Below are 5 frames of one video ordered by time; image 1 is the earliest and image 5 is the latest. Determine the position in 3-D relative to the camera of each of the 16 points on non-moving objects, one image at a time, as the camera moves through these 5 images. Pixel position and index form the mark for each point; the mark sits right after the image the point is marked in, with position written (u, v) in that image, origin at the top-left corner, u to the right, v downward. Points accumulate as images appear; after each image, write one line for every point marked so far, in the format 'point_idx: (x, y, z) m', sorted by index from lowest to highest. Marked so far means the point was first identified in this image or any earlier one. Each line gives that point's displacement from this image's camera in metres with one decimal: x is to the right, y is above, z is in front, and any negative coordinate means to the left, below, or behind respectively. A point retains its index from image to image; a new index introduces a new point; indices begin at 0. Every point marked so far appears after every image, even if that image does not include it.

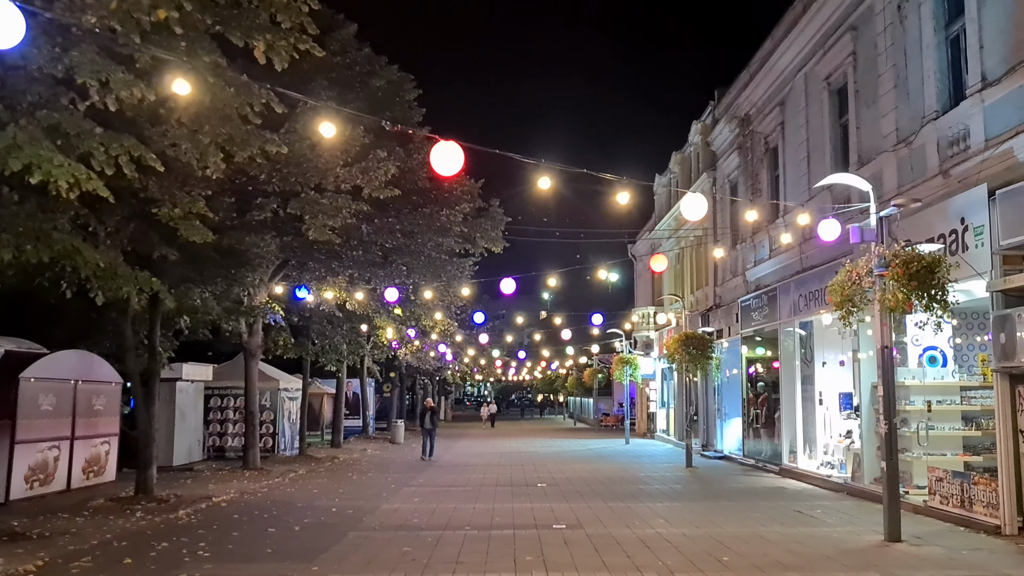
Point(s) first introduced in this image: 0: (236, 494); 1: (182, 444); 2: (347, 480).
0: (-4.2, -3.1, +14.4) m
1: (-6.9, -3.3, +19.8) m
2: (-3.1, -3.6, +17.6) m
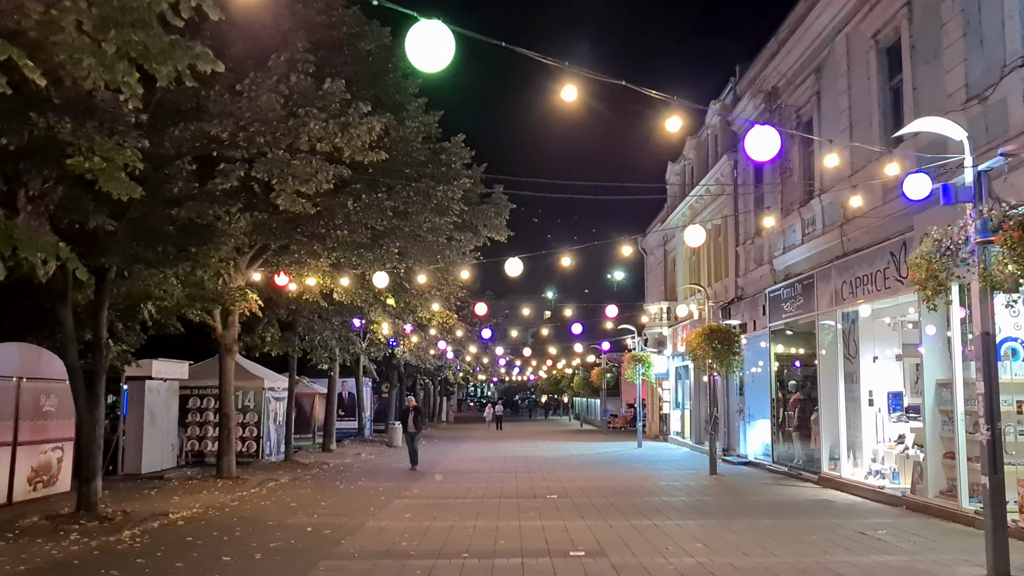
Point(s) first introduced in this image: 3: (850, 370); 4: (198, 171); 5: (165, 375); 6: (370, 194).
0: (-4.1, -2.9, +12.5) m
1: (-6.8, -3.1, +17.9) m
2: (-3.0, -3.4, +15.7) m
3: (+5.6, -1.4, +15.6) m
4: (-3.9, +1.5, +11.8) m
5: (-6.7, -1.7, +18.2) m
6: (-2.1, +1.4, +14.1) m
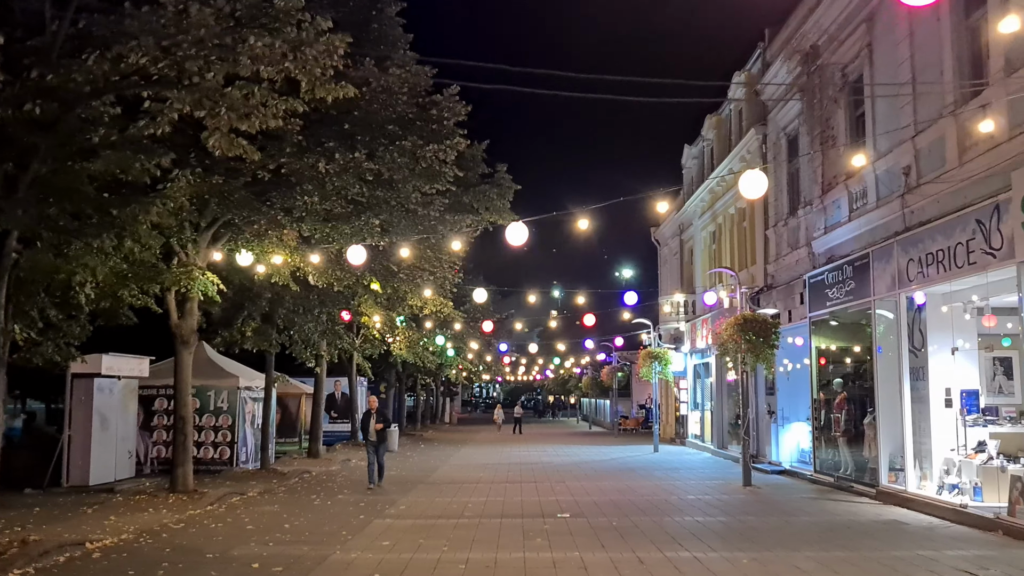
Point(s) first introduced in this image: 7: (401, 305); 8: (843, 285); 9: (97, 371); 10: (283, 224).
0: (-4.1, -2.7, +10.2) m
1: (-6.7, -2.8, +15.6) m
2: (-2.9, -3.1, +13.4) m
3: (+5.6, -1.1, +13.2) m
4: (-3.9, +1.7, +9.5) m
5: (-6.6, -1.4, +15.9) m
6: (-2.1, +1.7, +11.8) m
7: (-2.3, -0.4, +19.5) m
8: (+5.4, 0.0, +15.4) m
9: (-6.7, -1.3, +15.3) m
10: (-2.9, +0.8, +12.1) m
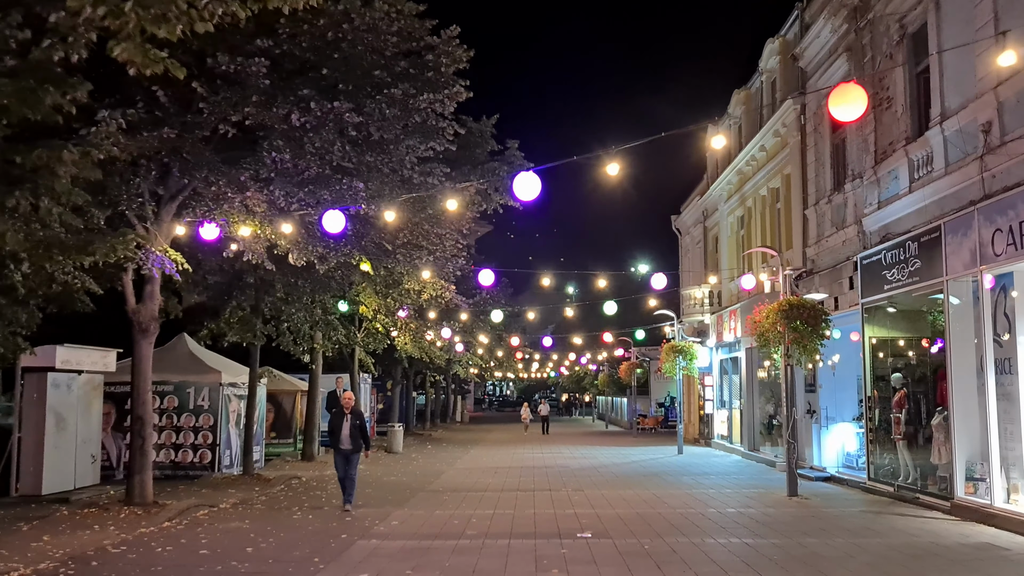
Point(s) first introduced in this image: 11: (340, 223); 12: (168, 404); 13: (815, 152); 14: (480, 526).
0: (-4.0, -2.4, +8.3) m
1: (-6.6, -2.5, +13.7) m
2: (-2.8, -2.8, +11.5) m
3: (+5.8, -0.8, +11.2) m
4: (-3.8, +2.0, +7.6) m
5: (-6.5, -1.1, +14.1) m
6: (-2.0, +2.0, +9.9) m
7: (-2.1, -0.1, +17.6) m
8: (+5.5, +0.3, +13.4) m
9: (-6.5, -1.1, +13.4) m
10: (-2.8, +1.1, +10.2) m
11: (-1.9, +0.7, +10.5) m
12: (-6.2, -2.1, +17.1) m
13: (+5.9, +2.6, +18.3) m
14: (-0.3, -2.7, +10.8) m
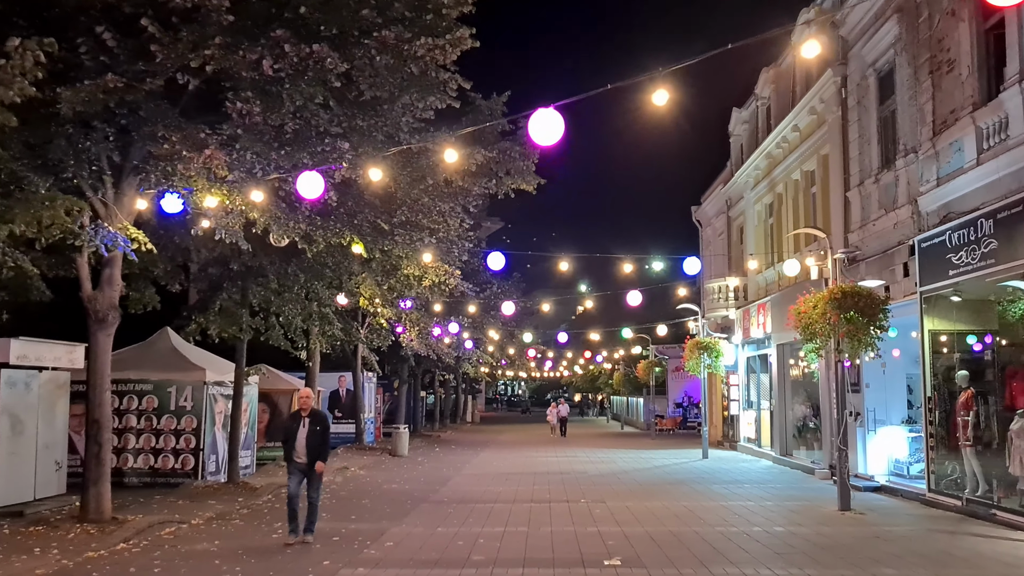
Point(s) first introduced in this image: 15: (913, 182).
0: (-3.9, -2.2, +6.7) m
1: (-6.4, -2.4, +12.2) m
2: (-2.6, -2.7, +9.9) m
3: (+5.9, -0.6, +9.5) m
4: (-3.7, +2.1, +6.0) m
5: (-6.3, -1.0, +12.5) m
6: (-1.9, +2.1, +8.3) m
7: (-1.9, +0.1, +16.0) m
8: (+5.7, +0.5, +11.7) m
9: (-6.4, -0.9, +11.9) m
10: (-2.7, +1.3, +8.6) m
11: (-1.8, +0.9, +8.9) m
12: (-6.0, -1.9, +15.5) m
13: (+6.1, +2.8, +16.6) m
14: (-0.2, -2.5, +9.2) m
15: (+6.0, +1.6, +14.2) m
